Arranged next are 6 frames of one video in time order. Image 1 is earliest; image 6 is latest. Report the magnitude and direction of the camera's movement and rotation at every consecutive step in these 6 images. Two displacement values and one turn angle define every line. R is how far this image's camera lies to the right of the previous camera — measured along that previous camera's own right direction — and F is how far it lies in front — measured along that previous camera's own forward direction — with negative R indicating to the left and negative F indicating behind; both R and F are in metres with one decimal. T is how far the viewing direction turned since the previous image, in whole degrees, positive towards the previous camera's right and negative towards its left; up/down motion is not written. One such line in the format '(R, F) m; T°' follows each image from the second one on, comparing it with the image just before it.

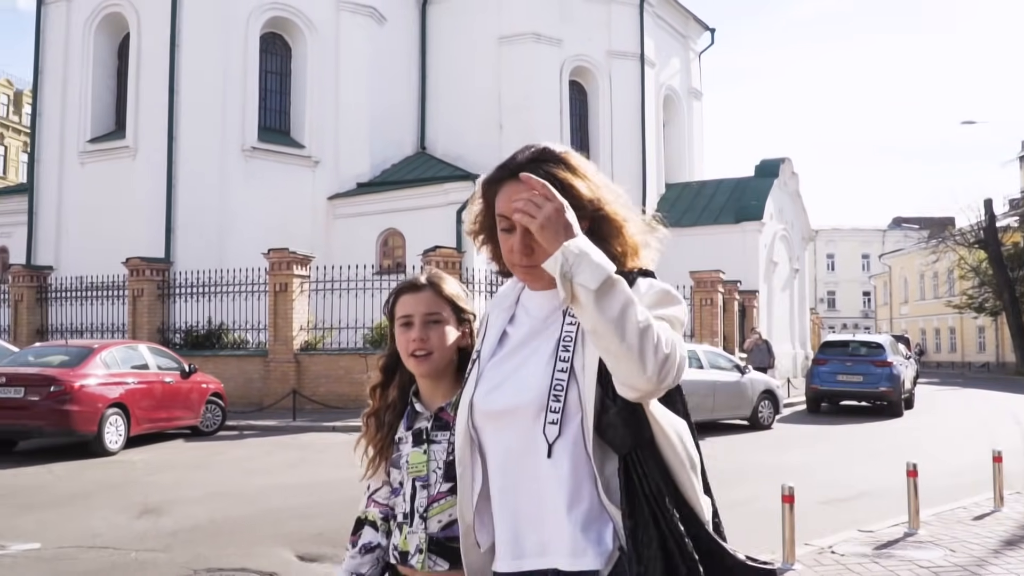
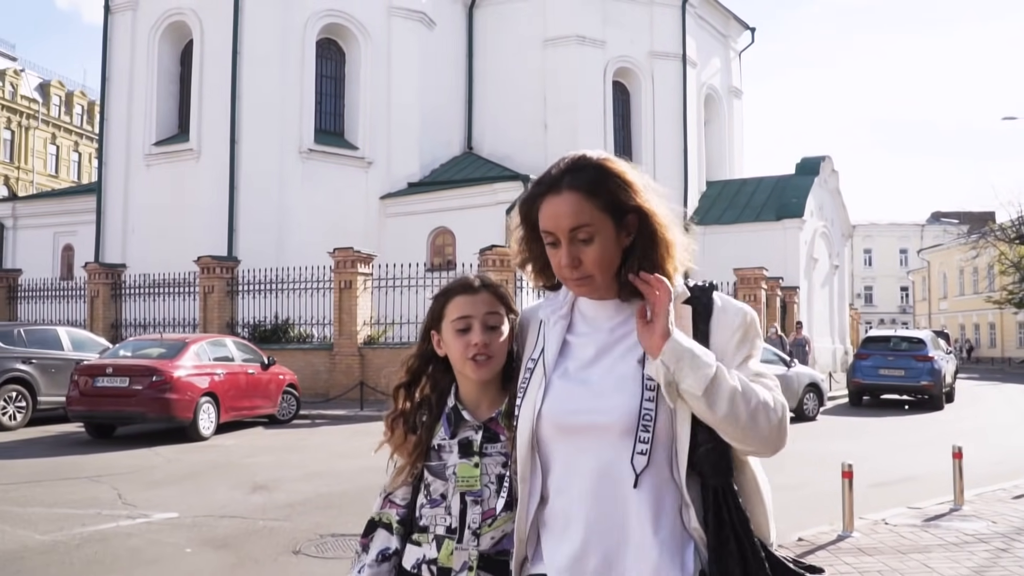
(-0.4, -0.7) m; -2°
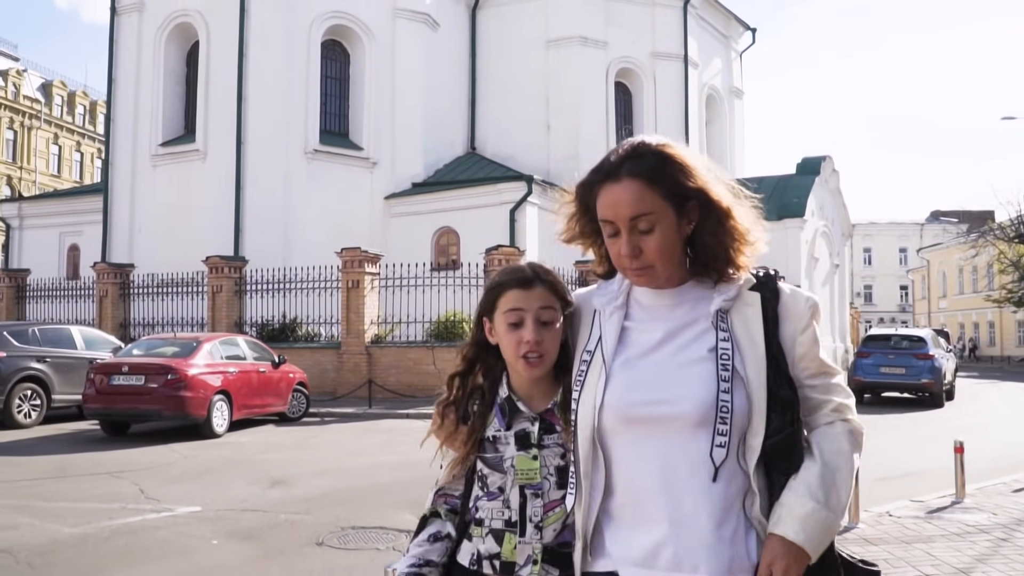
(-0.1, -0.2) m; 0°
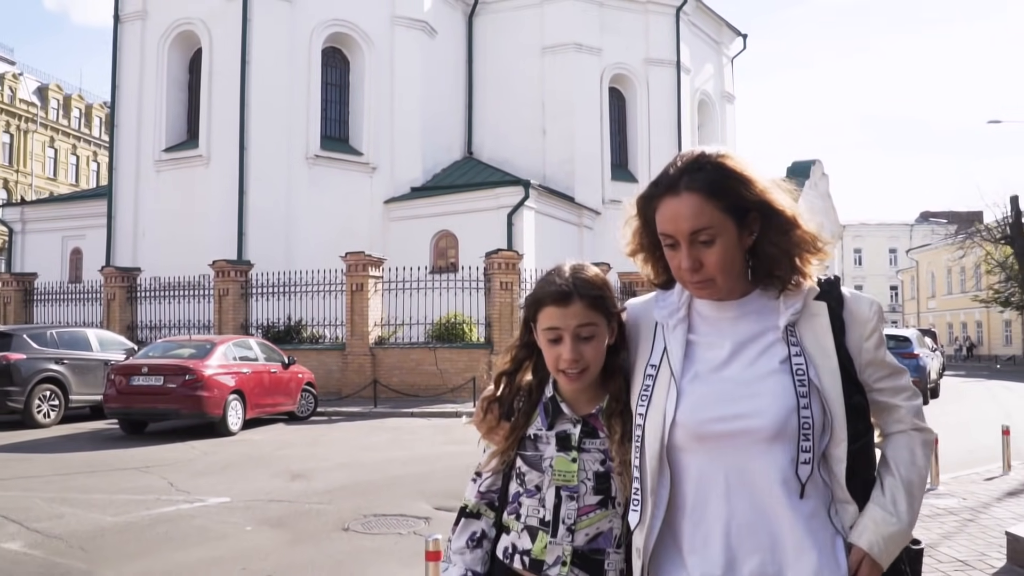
(-0.1, -0.6) m; +1°
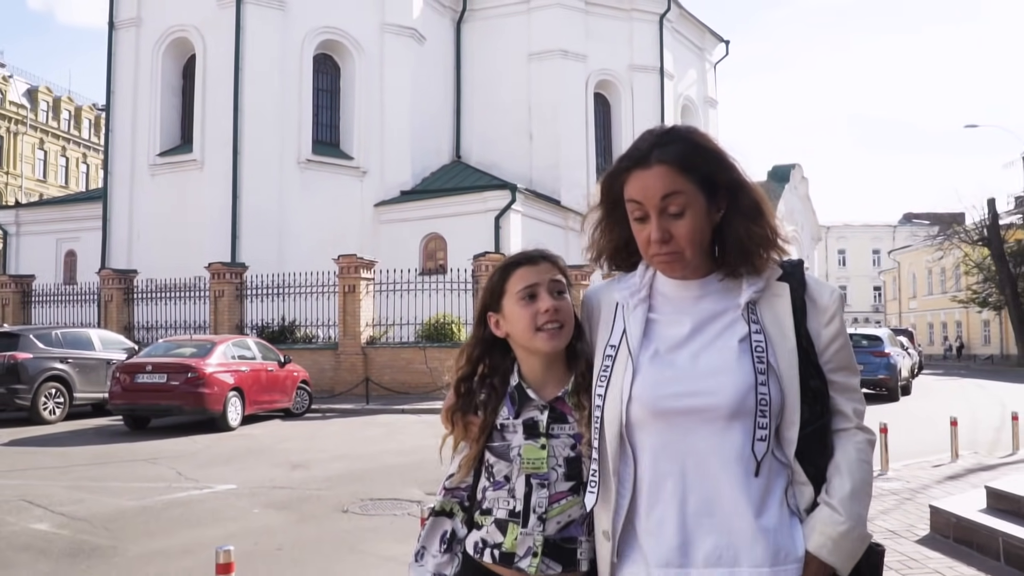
(0.0, -0.7) m; +1°
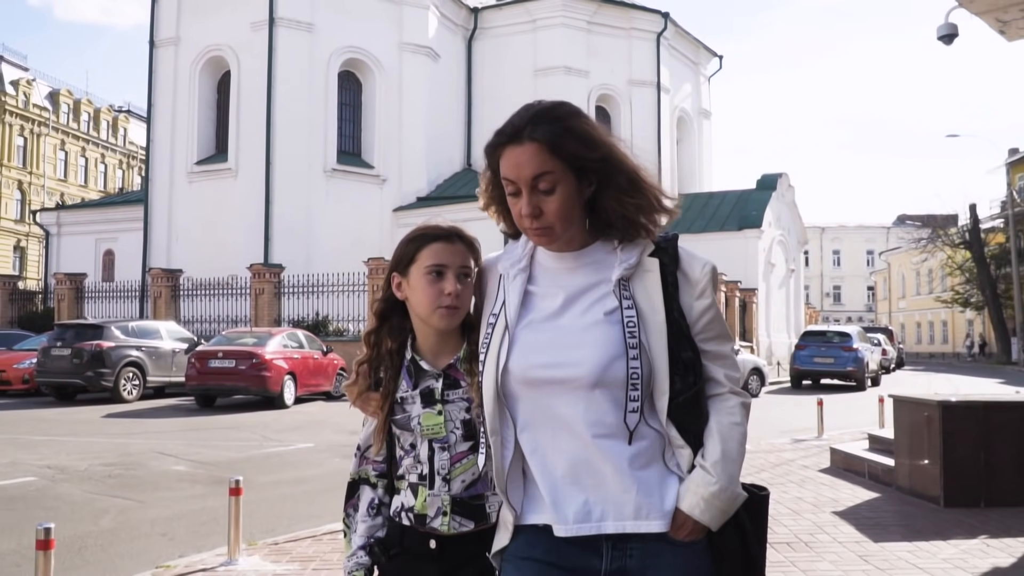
(-0.2, -2.4) m; 0°
